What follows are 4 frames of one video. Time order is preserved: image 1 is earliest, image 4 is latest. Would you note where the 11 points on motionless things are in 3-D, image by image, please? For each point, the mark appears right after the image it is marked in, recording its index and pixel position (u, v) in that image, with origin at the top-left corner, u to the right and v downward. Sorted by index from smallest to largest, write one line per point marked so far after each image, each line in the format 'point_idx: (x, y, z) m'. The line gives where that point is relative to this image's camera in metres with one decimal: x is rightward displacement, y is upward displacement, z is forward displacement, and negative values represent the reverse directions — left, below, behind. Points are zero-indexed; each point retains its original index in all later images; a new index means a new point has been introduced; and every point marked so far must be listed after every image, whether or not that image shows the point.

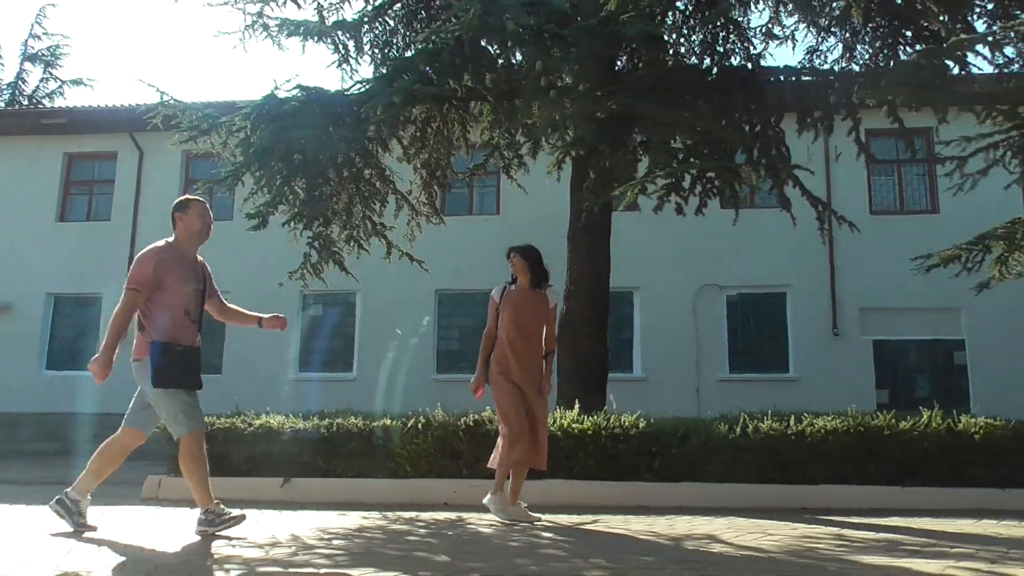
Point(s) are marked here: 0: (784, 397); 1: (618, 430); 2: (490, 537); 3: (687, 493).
0: (+5.8, -2.4, +18.9) m
1: (+0.9, -1.2, +7.5) m
2: (-0.1, -1.4, +4.8) m
3: (+1.4, -1.7, +7.1) m
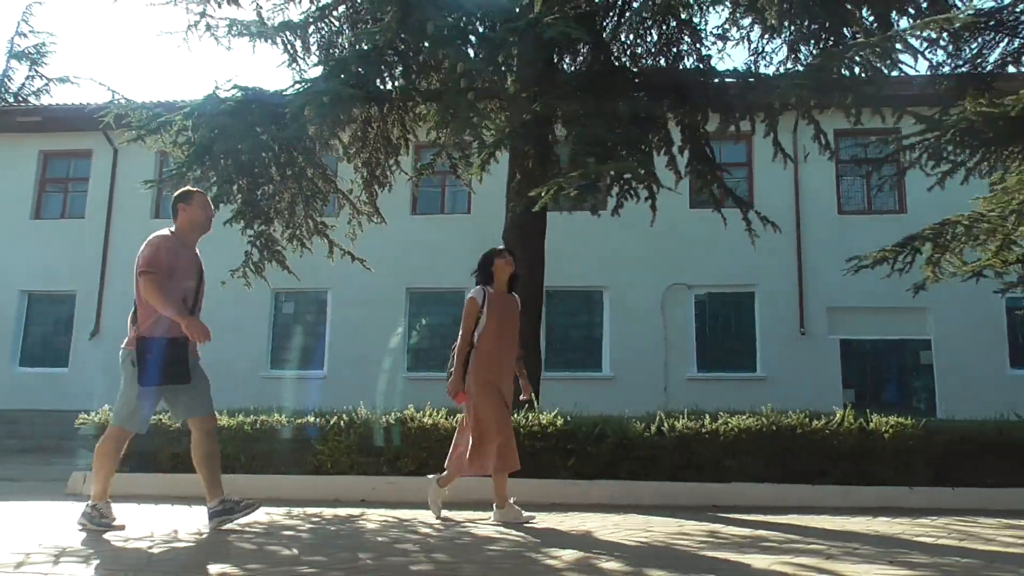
0: (+5.2, -2.3, +18.9) m
1: (+0.2, -1.2, +7.6) m
2: (-0.8, -1.4, +4.9) m
3: (+0.7, -1.7, +7.2) m
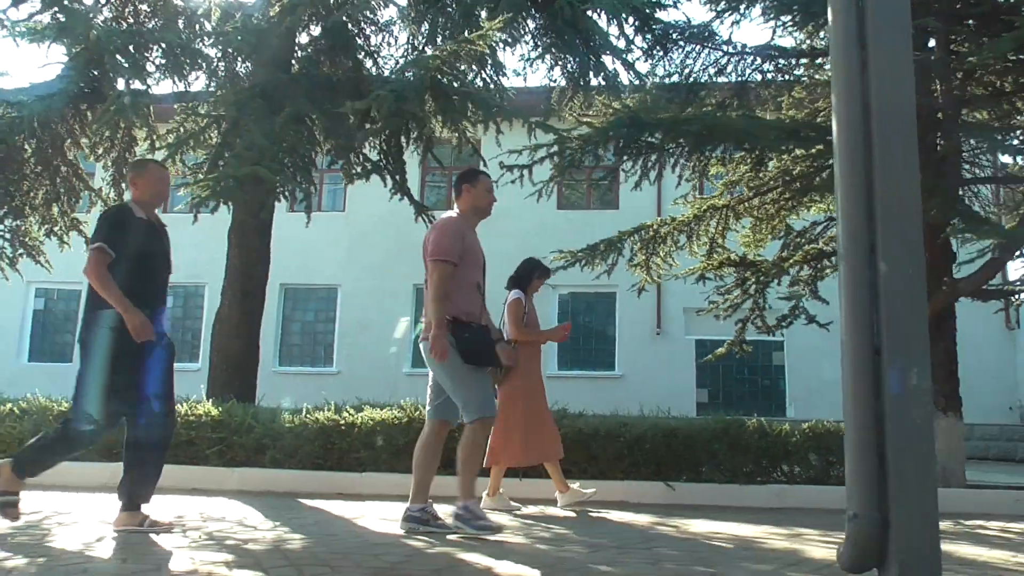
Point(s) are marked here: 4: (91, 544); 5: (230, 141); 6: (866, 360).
0: (+2.1, -2.3, +19.3) m
1: (-2.9, -1.2, +8.0) m
2: (-3.9, -1.3, +5.3) m
3: (-2.3, -1.6, +7.6) m
4: (-1.9, -1.2, +4.0) m
5: (-2.6, +1.4, +8.2) m
6: (+1.2, -0.2, +3.0) m
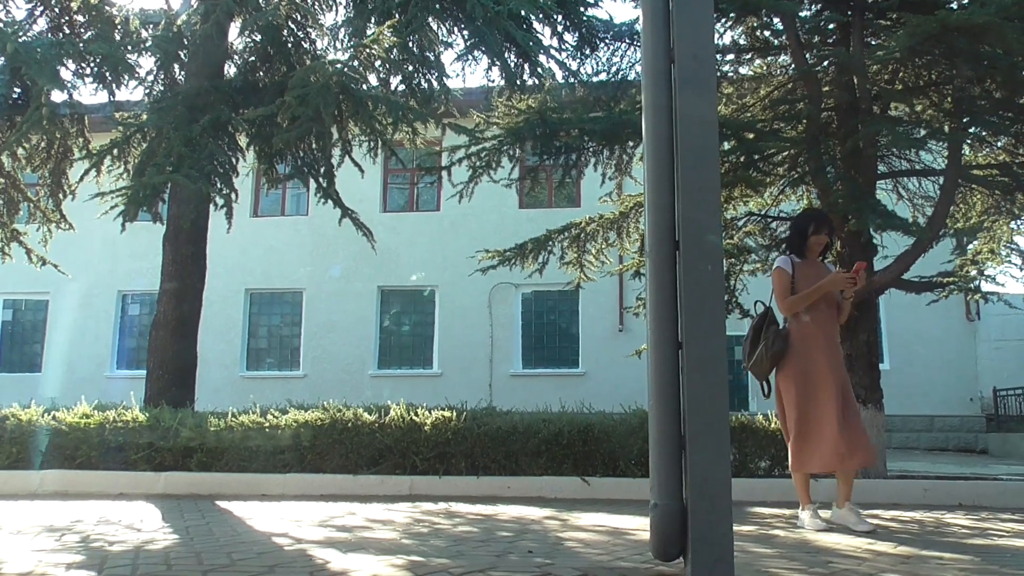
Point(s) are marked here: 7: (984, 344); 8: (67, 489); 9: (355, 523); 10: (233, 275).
0: (+1.3, -2.3, +19.4) m
1: (-3.6, -1.2, +8.0) m
2: (-4.6, -1.4, +5.3) m
3: (-3.0, -1.7, +7.6) m
4: (-2.6, -1.2, +4.1) m
5: (-3.4, +1.3, +8.2) m
6: (+0.6, -0.2, +3.1) m
7: (+8.8, -1.1, +16.5) m
8: (-4.0, -1.8, +7.8) m
9: (-0.9, -1.4, +5.2) m
10: (-6.4, +0.3, +20.6) m
